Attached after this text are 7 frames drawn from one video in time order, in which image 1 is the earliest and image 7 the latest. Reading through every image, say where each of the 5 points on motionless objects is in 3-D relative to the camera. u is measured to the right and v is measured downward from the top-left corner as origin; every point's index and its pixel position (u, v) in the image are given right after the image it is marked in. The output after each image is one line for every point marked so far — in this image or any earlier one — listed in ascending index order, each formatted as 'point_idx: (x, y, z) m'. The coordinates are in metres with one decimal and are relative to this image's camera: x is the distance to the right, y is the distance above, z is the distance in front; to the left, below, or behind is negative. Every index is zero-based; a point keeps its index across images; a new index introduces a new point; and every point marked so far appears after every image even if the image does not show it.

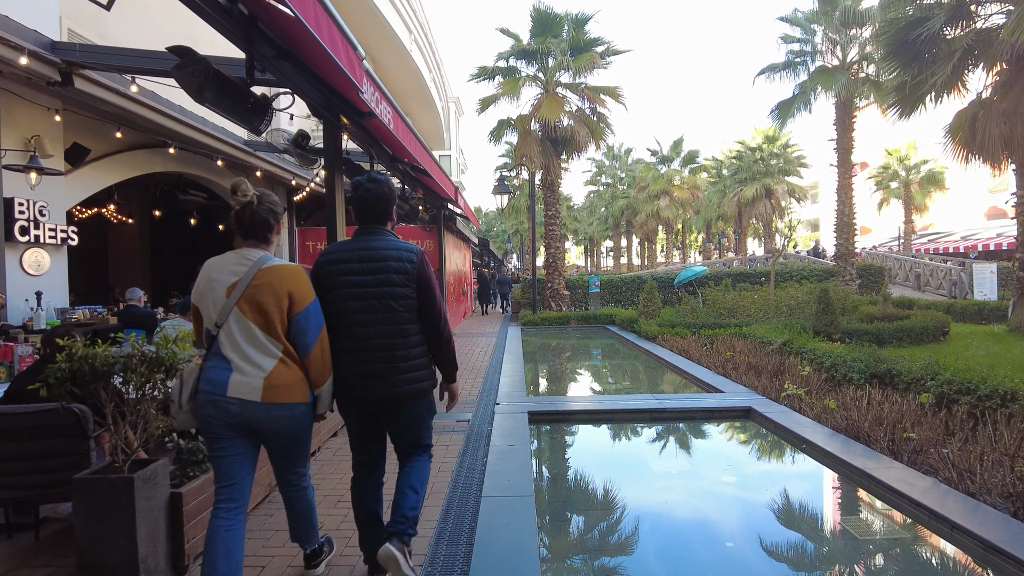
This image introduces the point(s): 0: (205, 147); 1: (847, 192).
0: (-4.1, +1.9, +8.6) m
1: (+8.5, +2.4, +16.4) m
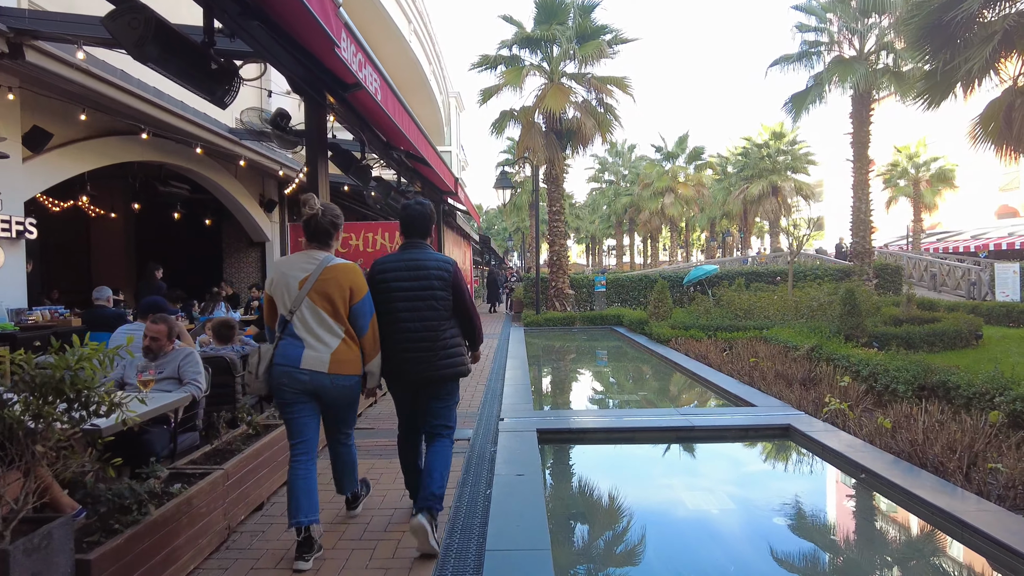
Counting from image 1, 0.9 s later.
0: (-4.0, +1.9, +7.9) m
1: (+8.5, +2.4, +15.8) m
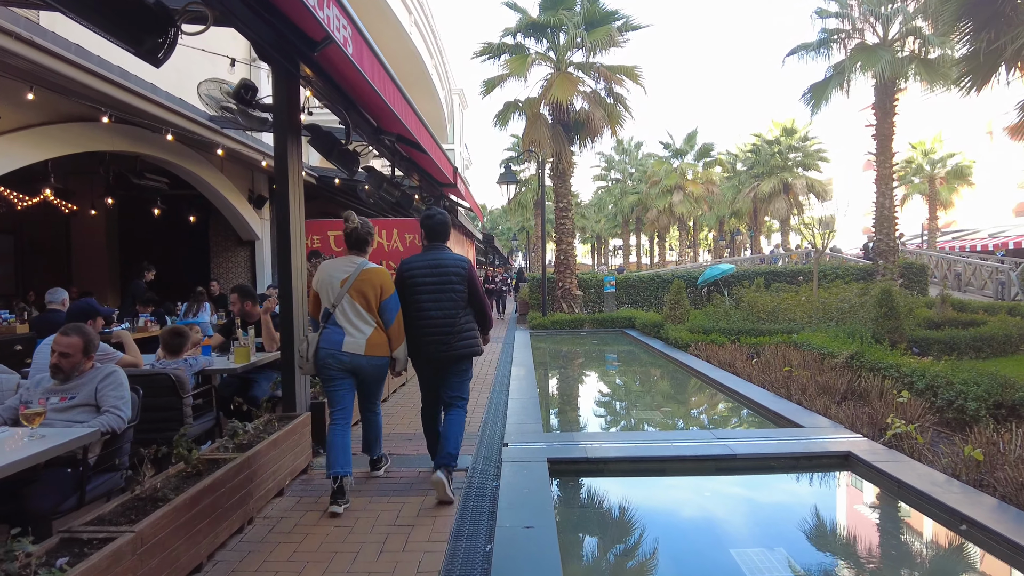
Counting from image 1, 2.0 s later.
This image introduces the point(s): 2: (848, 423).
0: (-4.0, +1.9, +7.1) m
1: (+8.7, +2.4, +14.9) m
2: (+2.5, -1.0, +4.9) m
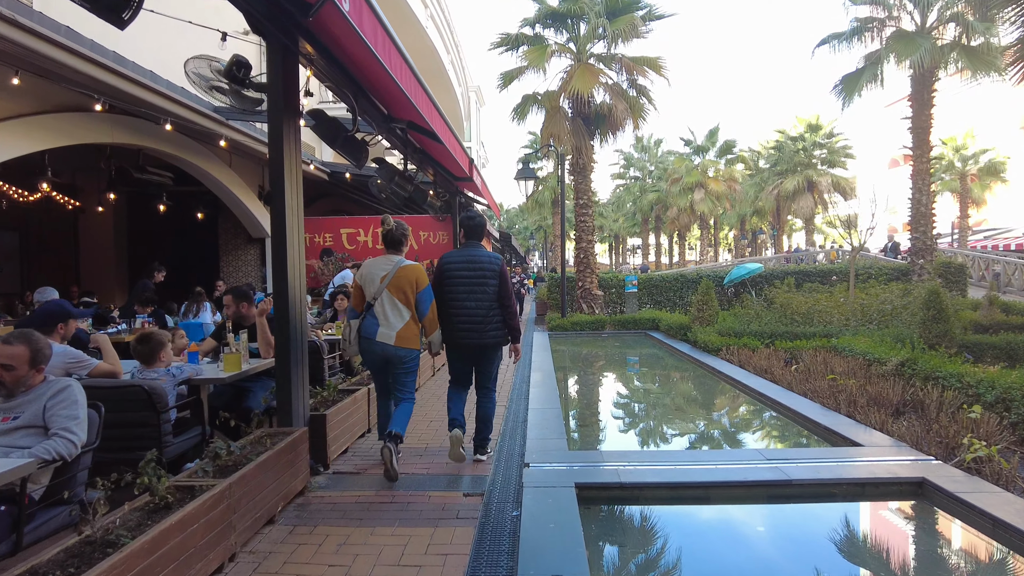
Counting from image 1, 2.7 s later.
0: (-3.8, +1.9, +6.7) m
1: (+9.1, +2.4, +14.2) m
2: (+2.7, -1.0, +4.4) m
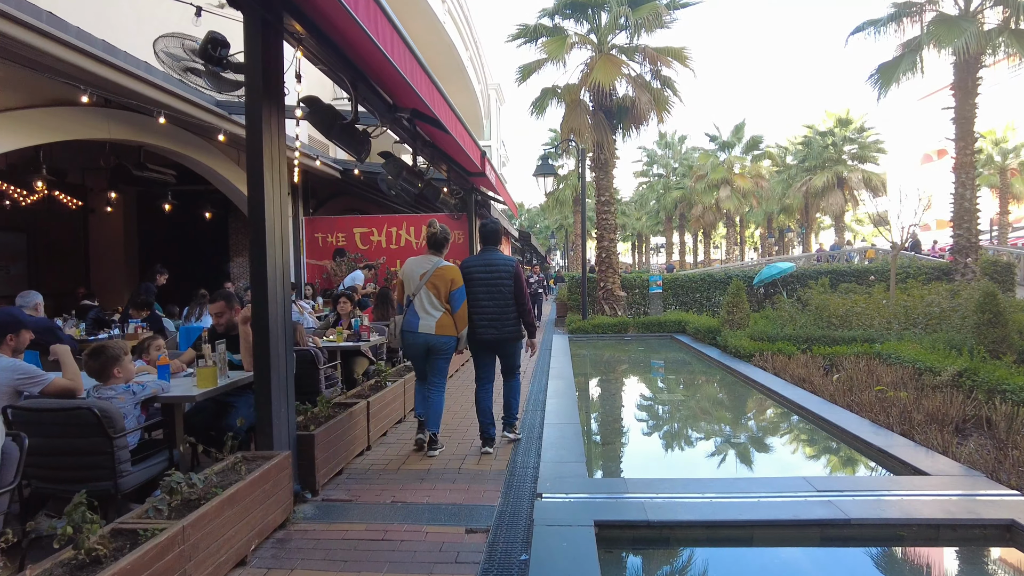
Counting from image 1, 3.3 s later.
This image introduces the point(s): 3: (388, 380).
0: (-3.6, +1.8, +6.4) m
1: (+9.4, +2.4, +13.4) m
2: (+2.8, -1.0, +3.8) m
3: (-1.1, -0.8, +5.6) m
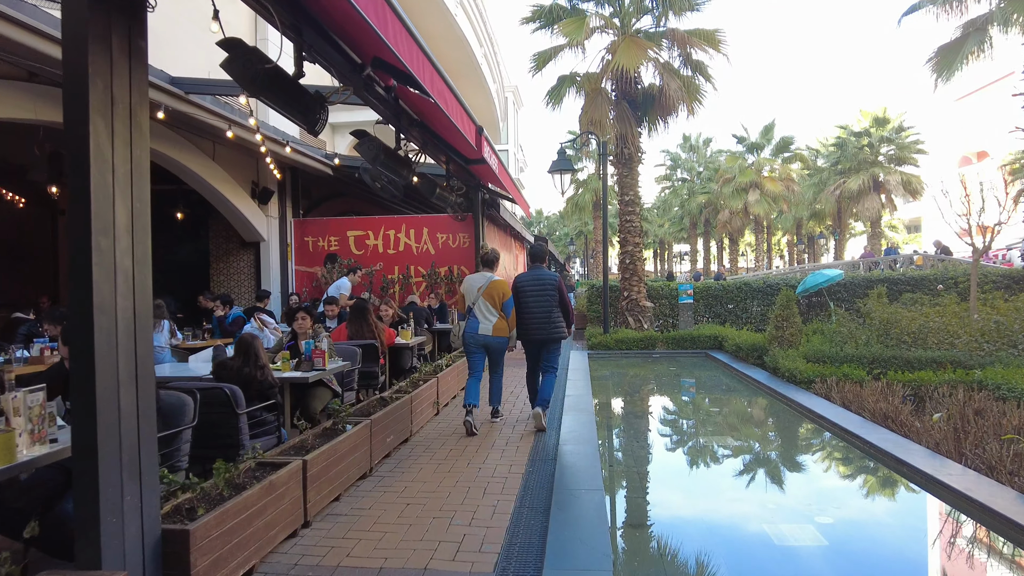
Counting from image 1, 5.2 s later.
0: (-3.6, +1.8, +5.2) m
1: (+9.7, +2.2, +11.8) m
2: (+2.7, -1.1, +2.3) m
3: (-1.1, -0.9, +4.3) m
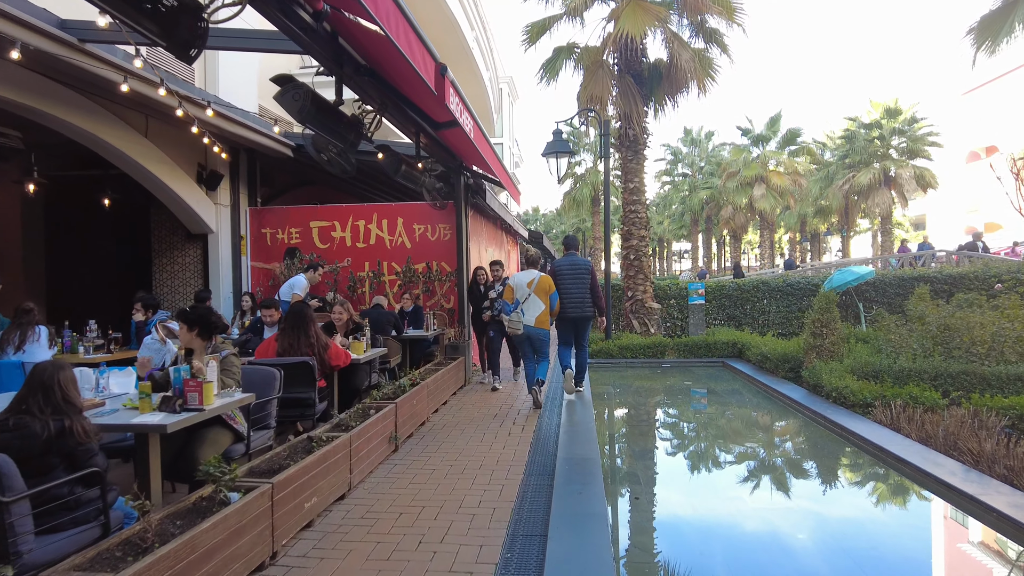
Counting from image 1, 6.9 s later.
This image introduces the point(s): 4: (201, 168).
0: (-3.7, +1.7, +3.8) m
1: (+9.5, +2.2, +10.4) m
2: (+2.6, -1.1, +1.0) m
3: (-1.2, -0.9, +2.9) m
4: (-4.2, +1.6, +8.7) m
